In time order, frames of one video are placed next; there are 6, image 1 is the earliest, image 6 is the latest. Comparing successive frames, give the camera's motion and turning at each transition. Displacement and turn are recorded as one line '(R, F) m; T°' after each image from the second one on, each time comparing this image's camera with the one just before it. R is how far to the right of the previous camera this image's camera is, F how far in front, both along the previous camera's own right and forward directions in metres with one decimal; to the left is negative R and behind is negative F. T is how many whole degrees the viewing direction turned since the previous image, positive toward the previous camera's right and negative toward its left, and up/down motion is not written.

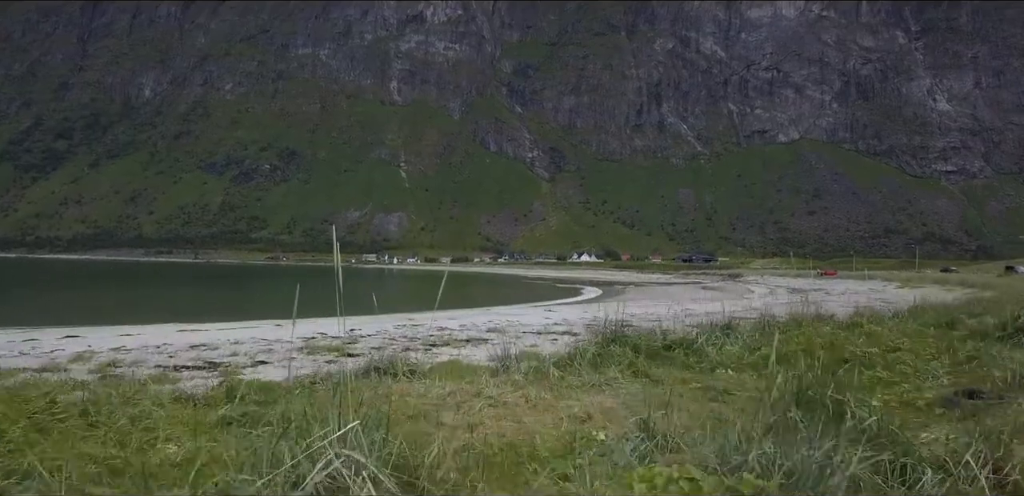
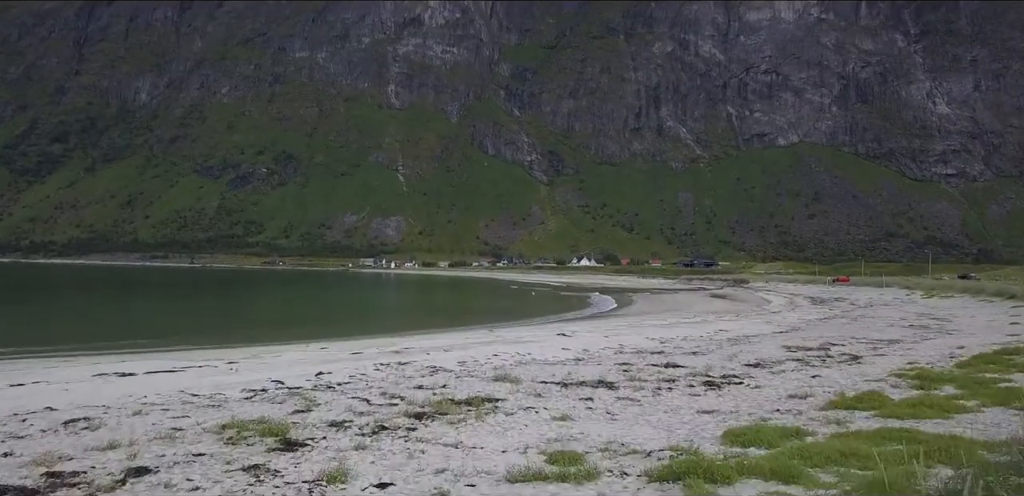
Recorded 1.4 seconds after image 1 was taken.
(-0.2, +2.7) m; 0°
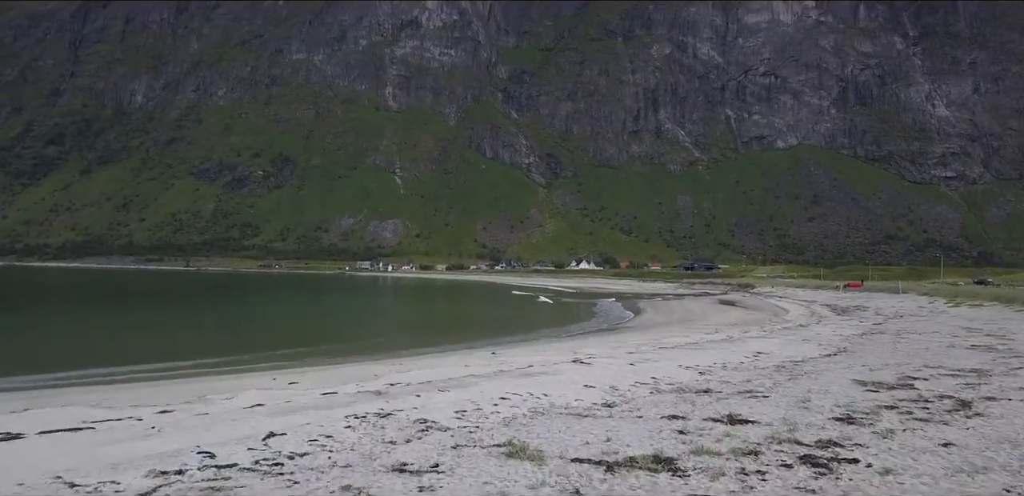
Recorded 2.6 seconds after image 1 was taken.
(-0.2, +2.4) m; 0°
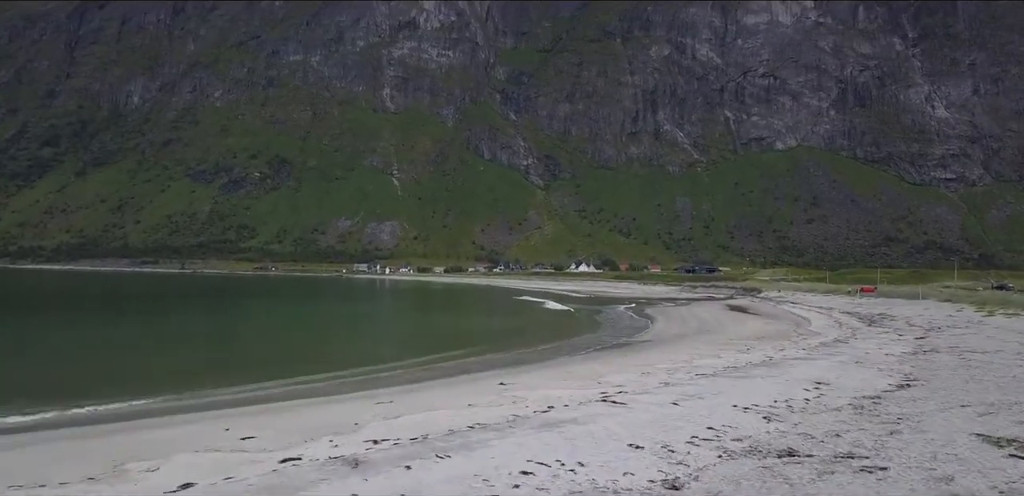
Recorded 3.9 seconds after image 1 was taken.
(-0.2, +2.5) m; 0°
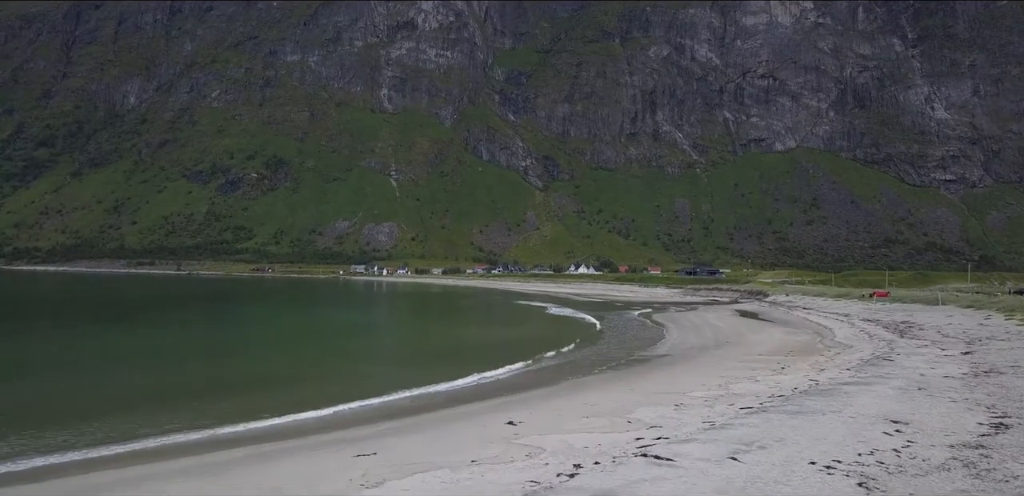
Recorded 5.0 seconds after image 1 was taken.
(-0.2, +2.3) m; 0°
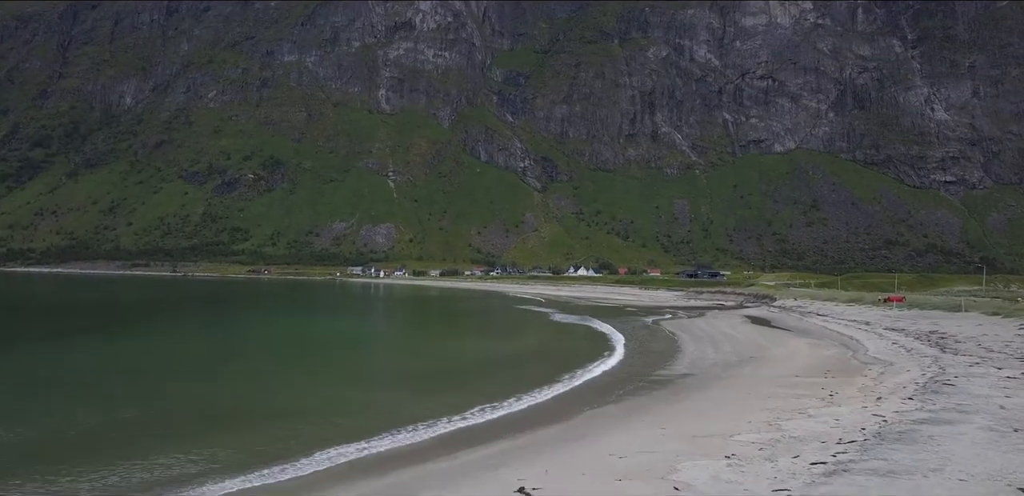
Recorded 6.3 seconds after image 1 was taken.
(-0.2, +2.5) m; 0°
